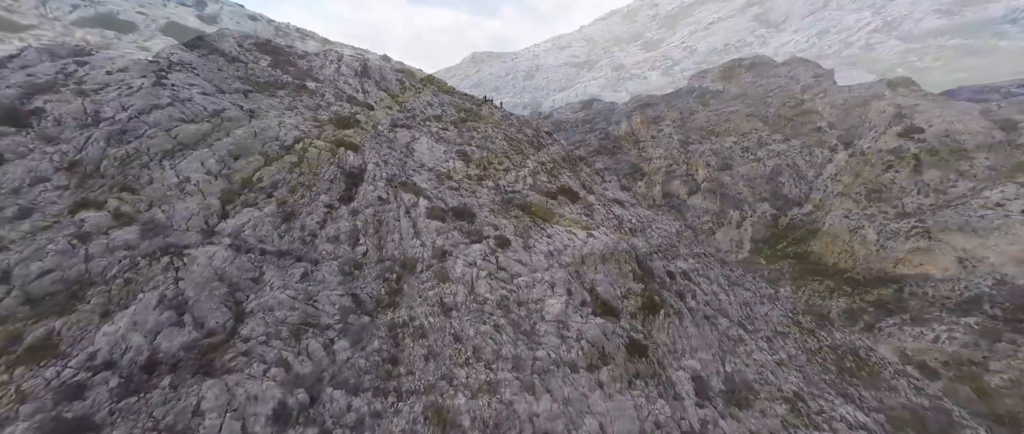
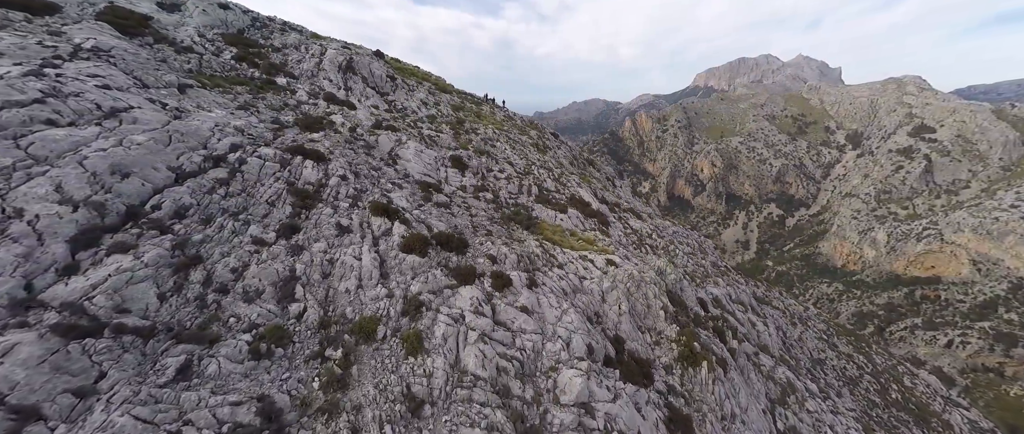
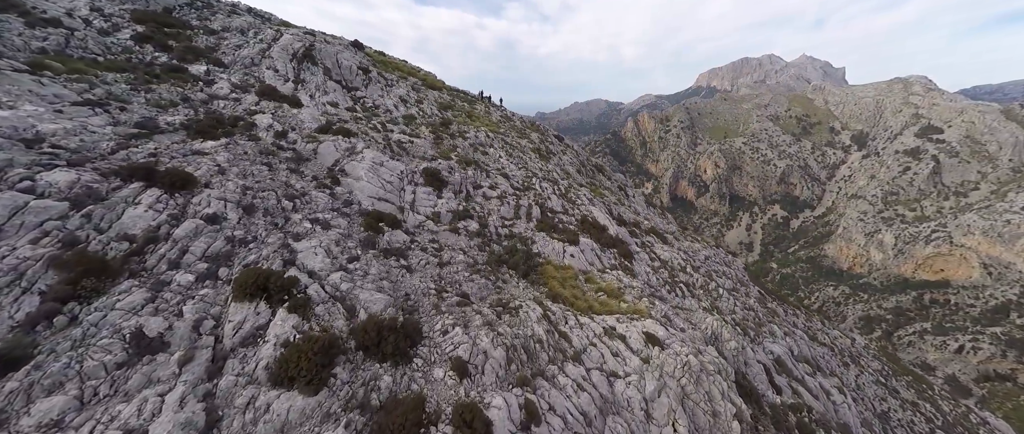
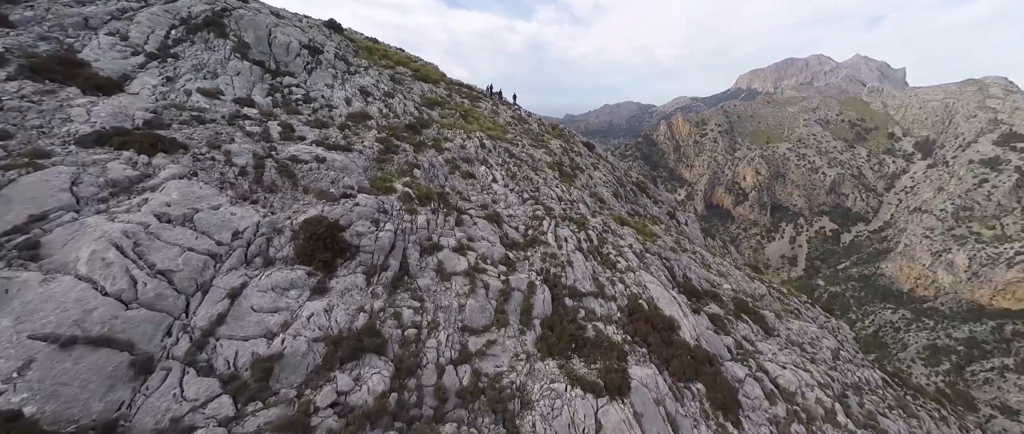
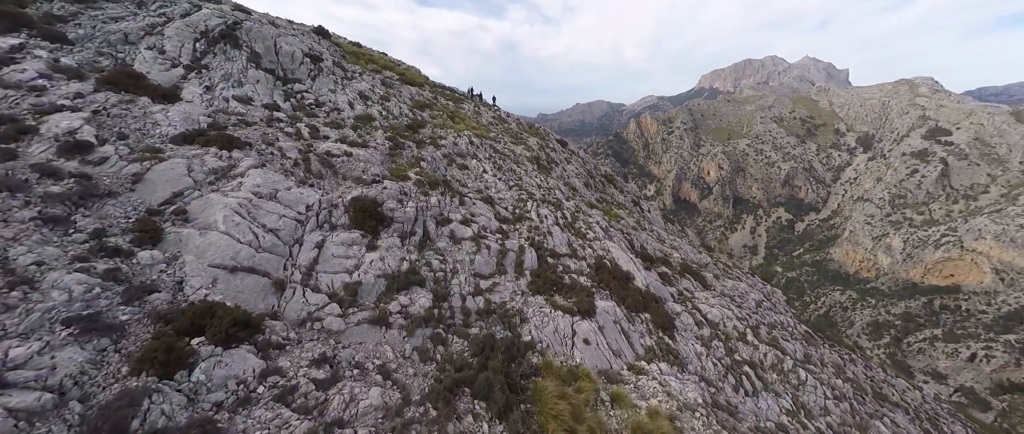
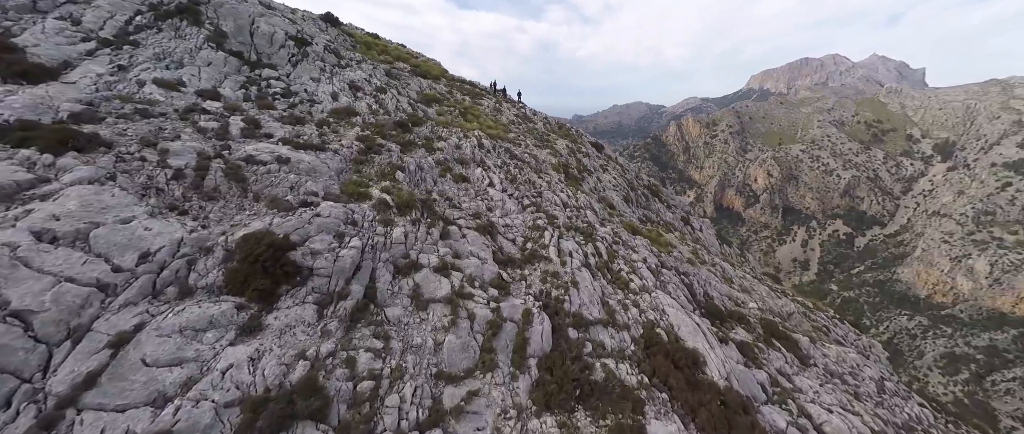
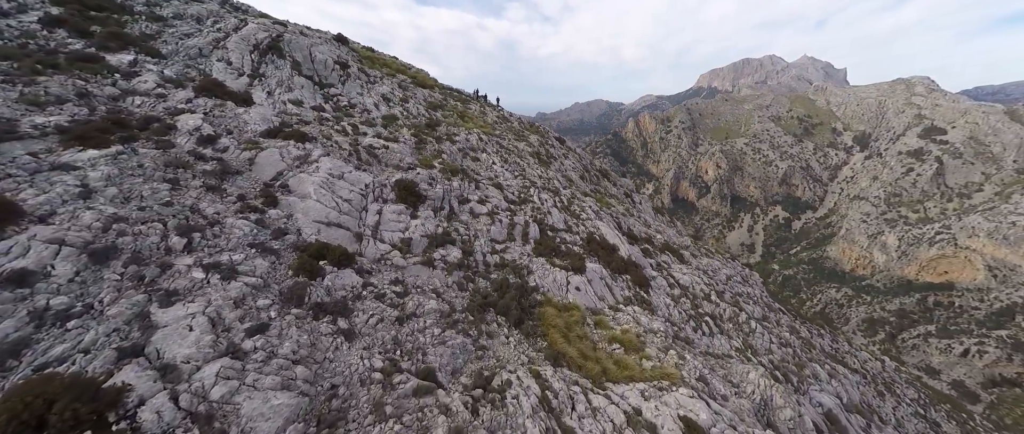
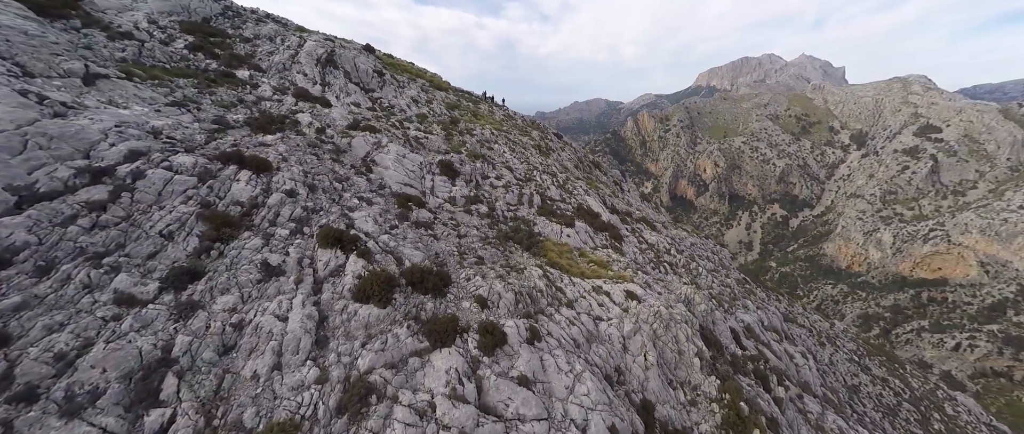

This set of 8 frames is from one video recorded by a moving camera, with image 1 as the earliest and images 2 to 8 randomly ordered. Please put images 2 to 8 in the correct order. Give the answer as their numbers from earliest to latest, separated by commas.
2, 8, 3, 7, 5, 4, 6
